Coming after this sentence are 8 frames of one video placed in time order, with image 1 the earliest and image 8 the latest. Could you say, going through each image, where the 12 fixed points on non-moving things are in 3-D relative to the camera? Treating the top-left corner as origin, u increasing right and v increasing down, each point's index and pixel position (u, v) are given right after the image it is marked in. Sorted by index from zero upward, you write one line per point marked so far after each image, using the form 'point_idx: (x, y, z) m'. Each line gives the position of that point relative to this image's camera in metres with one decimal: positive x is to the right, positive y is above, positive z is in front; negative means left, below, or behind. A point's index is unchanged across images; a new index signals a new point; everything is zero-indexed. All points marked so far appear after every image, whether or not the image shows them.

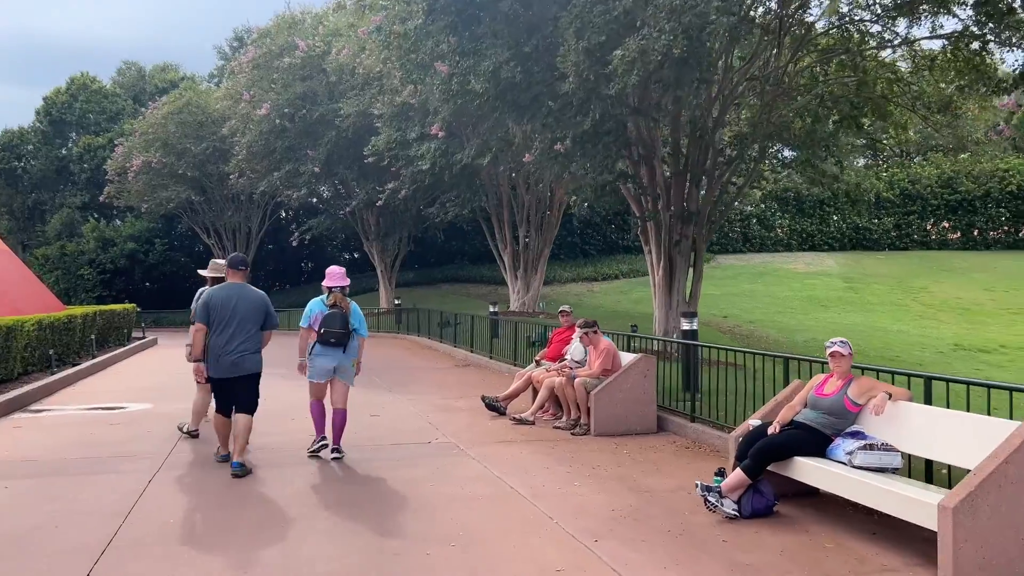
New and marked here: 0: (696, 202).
0: (+3.2, +1.5, +14.1) m
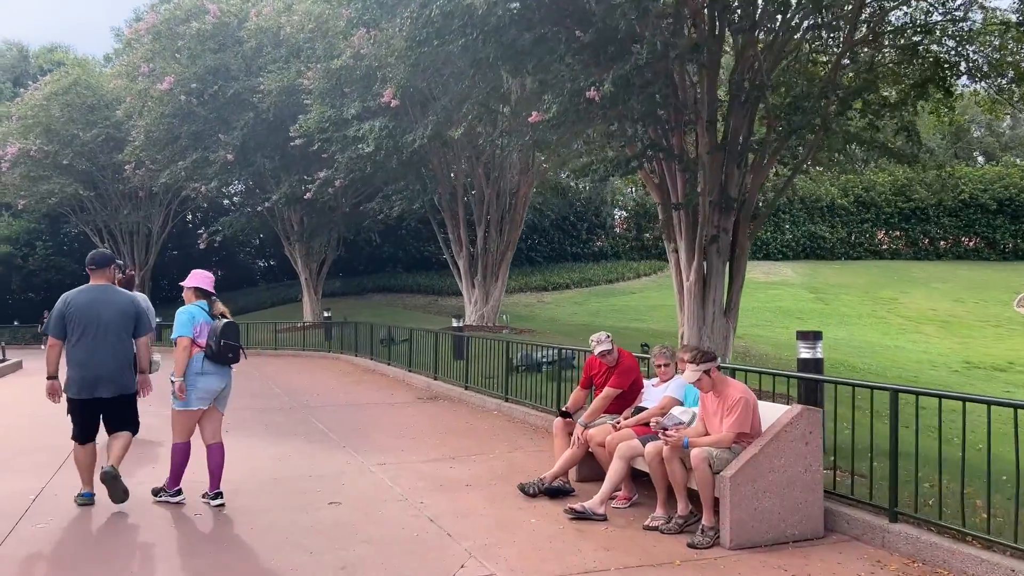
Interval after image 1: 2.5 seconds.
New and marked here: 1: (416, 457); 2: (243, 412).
0: (+3.1, +1.4, +10.9) m
1: (-0.9, -1.6, +7.6) m
2: (-3.5, -1.6, +10.5) m
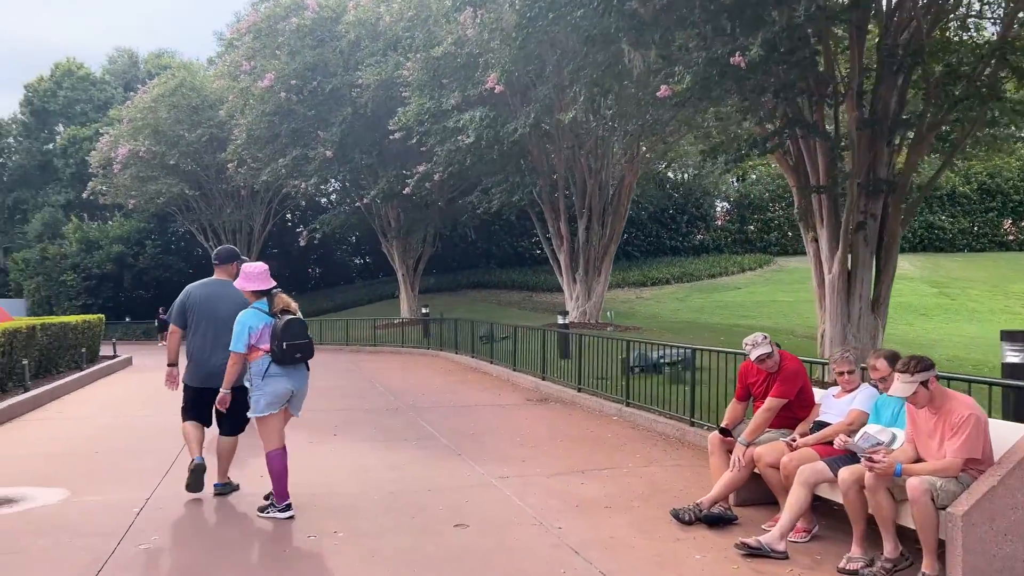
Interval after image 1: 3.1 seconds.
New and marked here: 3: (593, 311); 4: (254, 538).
0: (+4.5, +1.5, +9.7) m
1: (+0.2, -1.5, +6.8) m
2: (-2.0, -1.6, +10.0) m
3: (+2.0, -0.6, +19.6) m
4: (-1.6, -1.6, +5.1) m
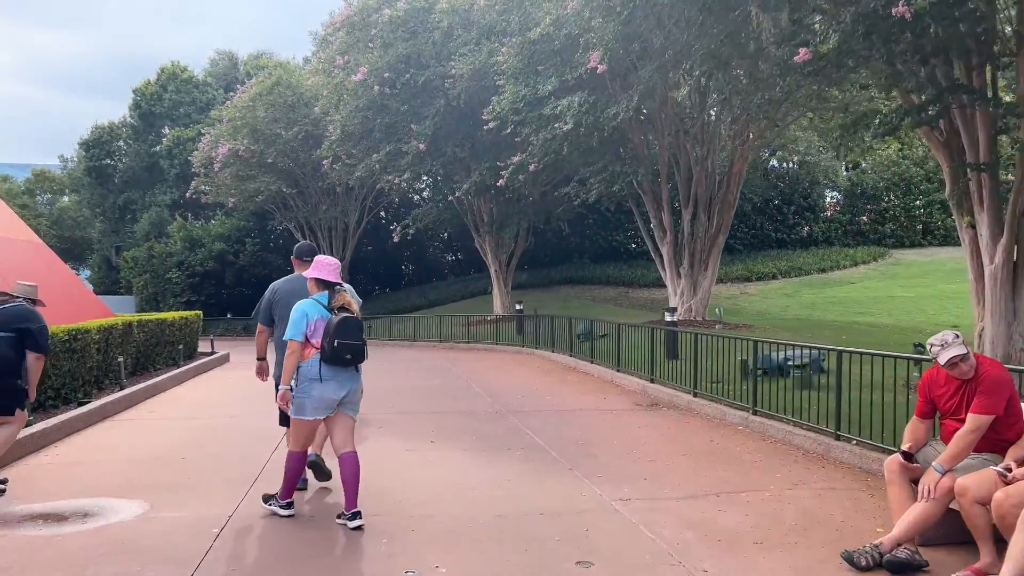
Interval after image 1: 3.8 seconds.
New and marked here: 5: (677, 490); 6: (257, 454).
0: (+5.7, +1.5, +8.3) m
1: (+1.1, -1.5, +5.9) m
2: (-0.8, -1.5, +9.3) m
3: (+4.3, -0.4, +18.5) m
4: (-0.9, -1.5, +4.4) m
5: (+1.2, -1.5, +6.0) m
6: (-2.4, -1.6, +7.5) m
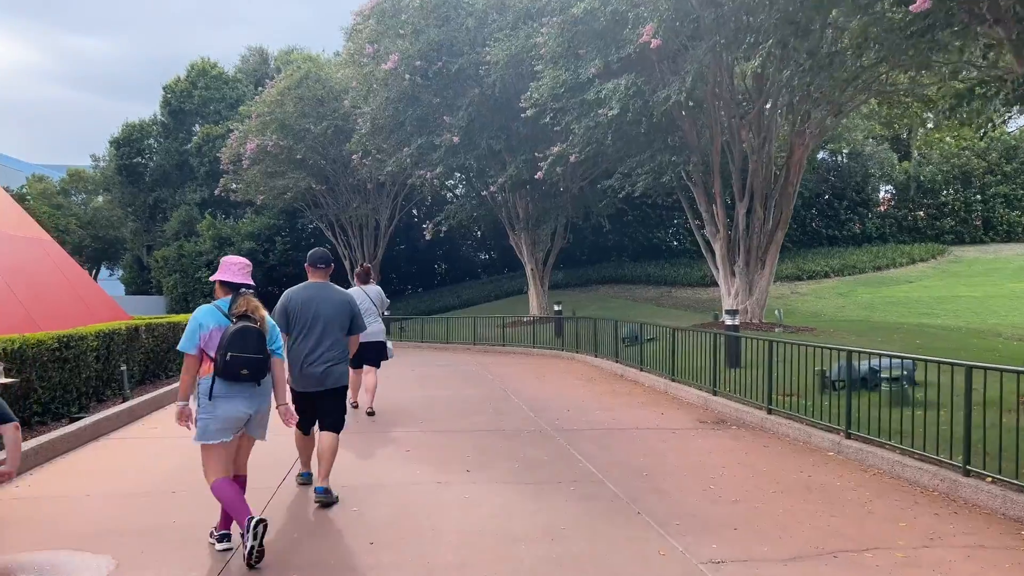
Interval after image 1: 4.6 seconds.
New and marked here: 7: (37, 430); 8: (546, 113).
0: (+6.1, +1.5, +6.8) m
1: (+1.5, -1.5, +4.6) m
2: (-0.3, -1.5, +8.1) m
3: (+5.1, -0.4, +17.0) m
4: (-0.6, -1.5, +3.2) m
5: (+1.6, -1.5, +4.7) m
6: (-2.0, -1.6, +6.4) m
7: (-4.7, -1.4, +7.9) m
8: (+0.8, +4.0, +18.4) m
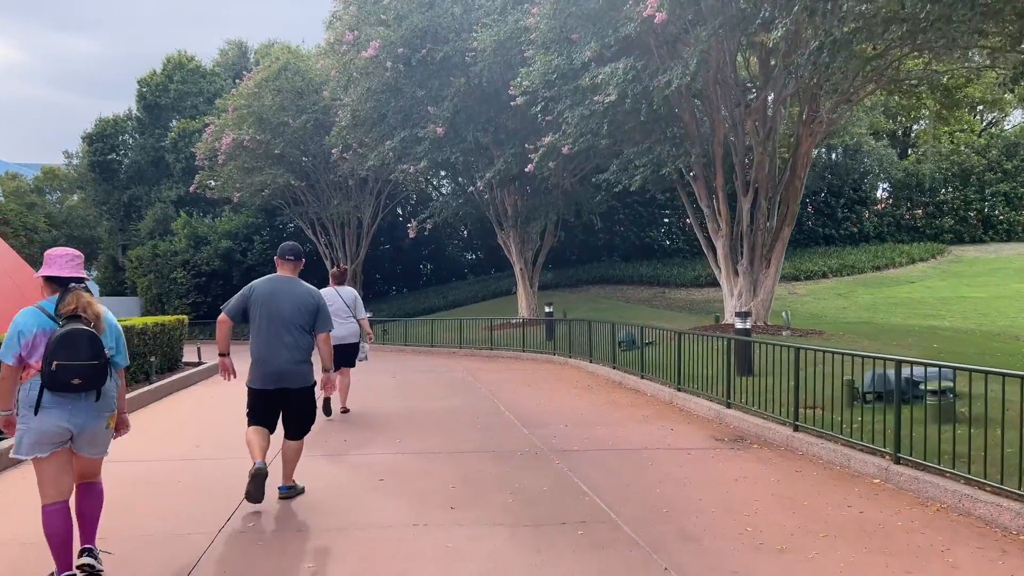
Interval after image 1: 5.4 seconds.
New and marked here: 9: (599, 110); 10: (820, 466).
0: (+6.1, +1.5, +5.8) m
1: (+1.4, -1.5, +3.6) m
2: (-0.4, -1.5, +7.0) m
3: (+4.9, -0.4, +16.0) m
4: (-0.6, -1.5, +2.1) m
5: (+1.6, -1.5, +3.6) m
6: (-2.0, -1.6, +5.2) m
7: (-4.7, -1.4, +6.7) m
8: (+0.5, +4.0, +17.3) m
9: (+1.6, +3.3, +14.8) m
10: (+2.6, -1.5, +6.8) m
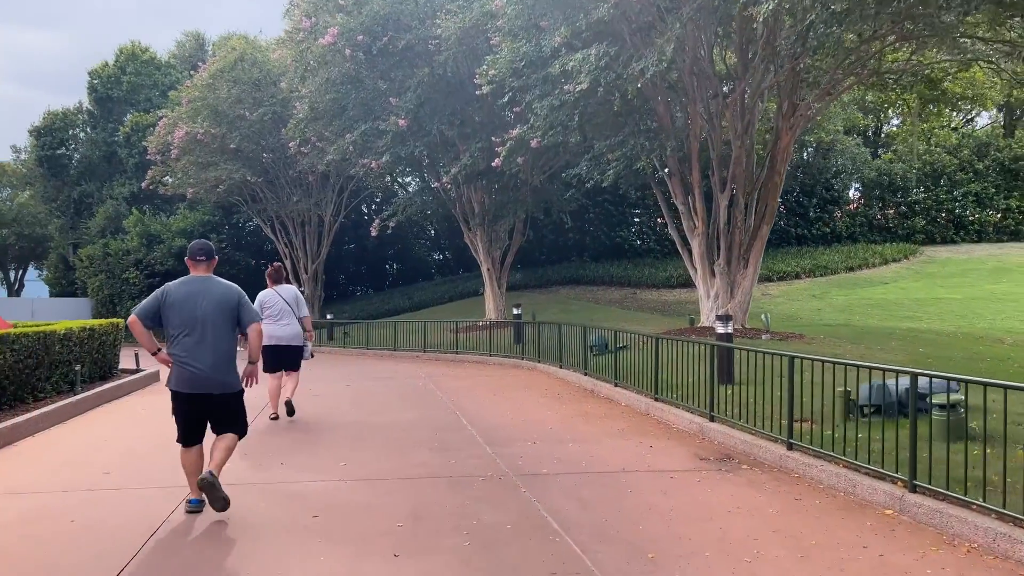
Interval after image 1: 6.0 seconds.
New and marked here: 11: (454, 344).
0: (+5.8, +1.5, +5.2) m
1: (+1.3, -1.5, +2.7) m
2: (-0.7, -1.5, +6.1) m
3: (+4.3, -0.5, +15.3) m
4: (-0.8, -1.5, +1.1) m
5: (+1.4, -1.5, +2.7) m
6: (-2.3, -1.6, +4.3) m
7: (-5.0, -1.4, +5.6) m
8: (-0.2, +3.9, +16.4) m
9: (+1.0, +3.2, +13.9) m
10: (+2.3, -1.5, +6.0) m
11: (-1.4, -1.3, +19.3) m
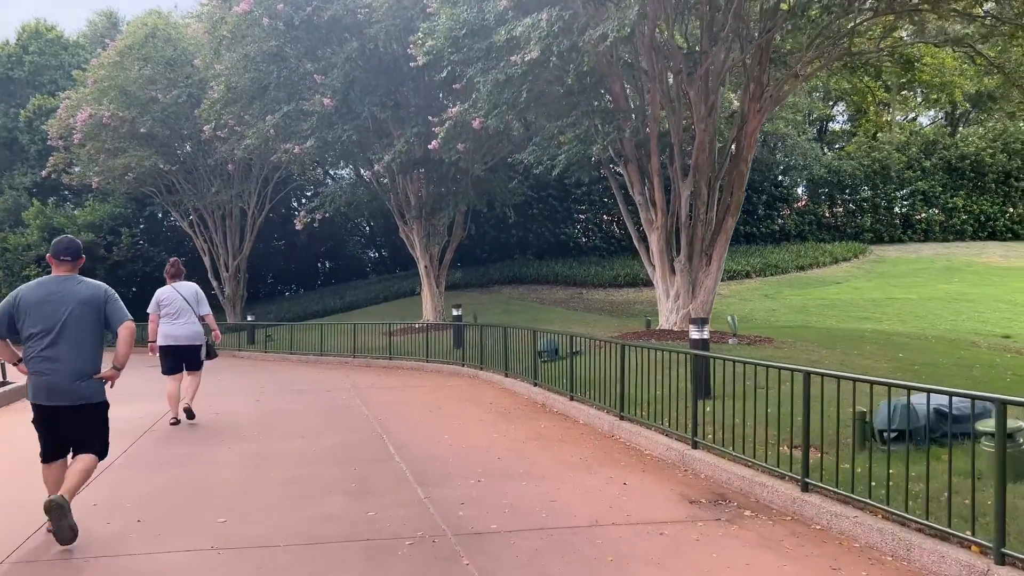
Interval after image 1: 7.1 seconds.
0: (+5.5, +1.5, +3.9) m
1: (+1.2, -1.5, +1.1) m
2: (-1.0, -1.5, +4.4) m
3: (+3.2, -0.4, +13.9) m
4: (-0.7, -1.5, -0.6) m
5: (+1.3, -1.5, +1.2) m
6: (-2.5, -1.6, +2.4) m
7: (-5.3, -1.4, +3.6) m
8: (-1.3, +4.0, +14.7) m
9: (0.0, +3.3, +12.3) m
10: (+2.0, -1.5, +4.5) m
11: (-2.7, -1.3, +17.5) m
